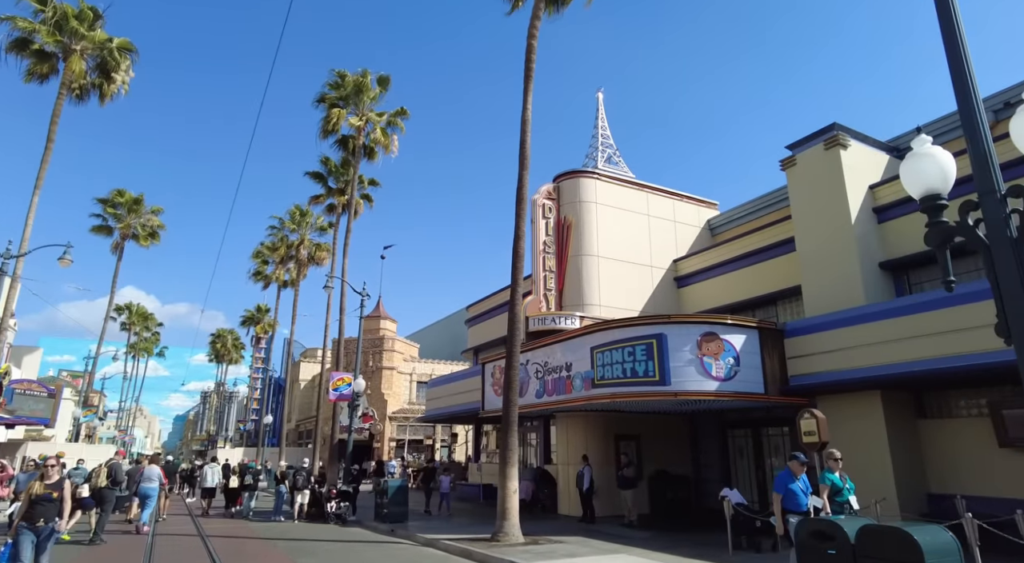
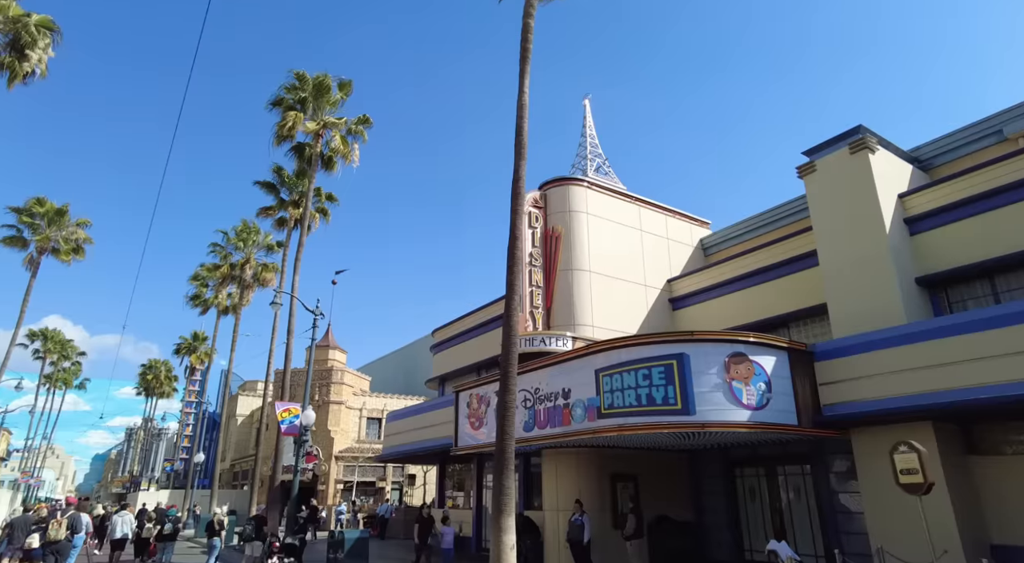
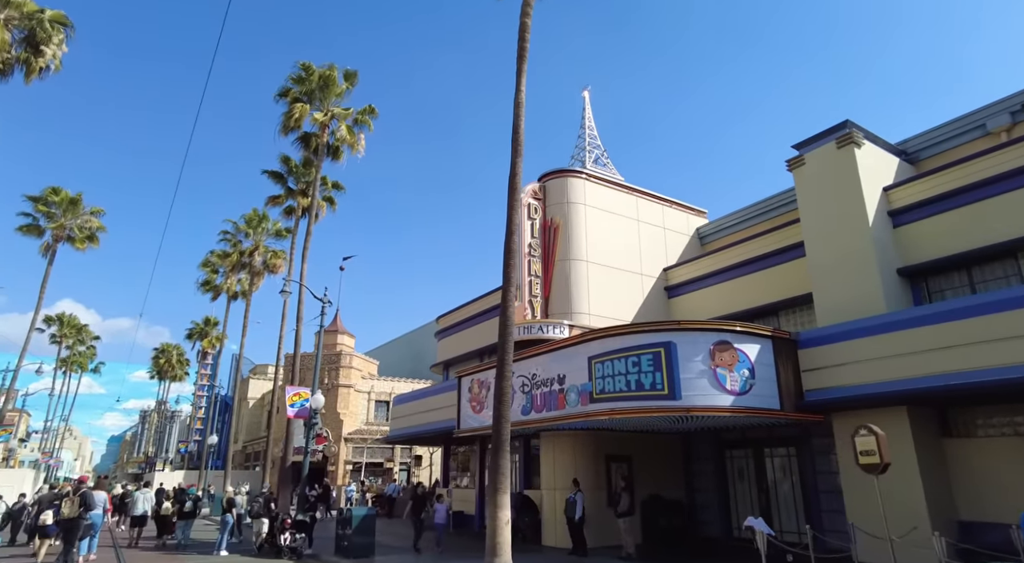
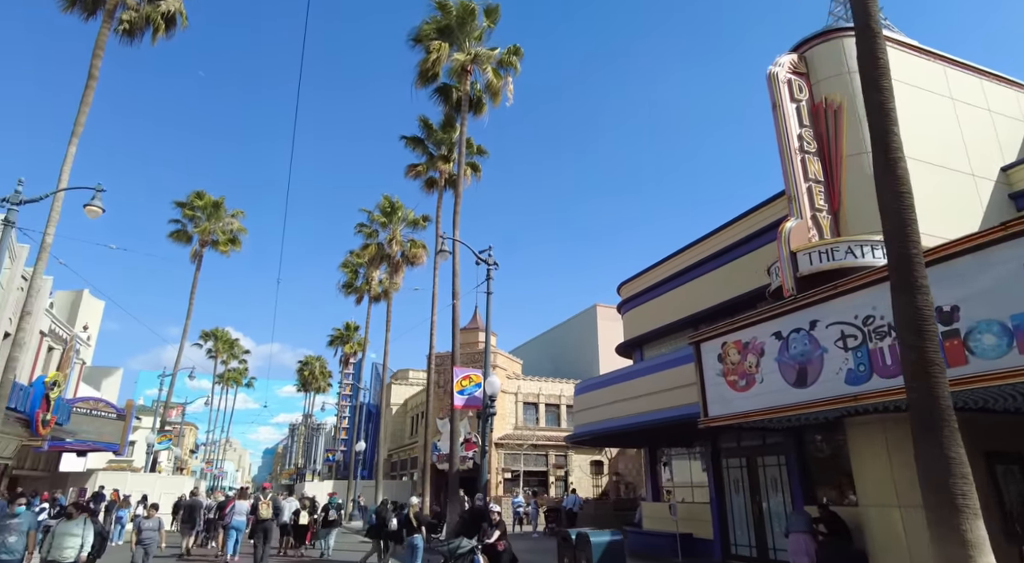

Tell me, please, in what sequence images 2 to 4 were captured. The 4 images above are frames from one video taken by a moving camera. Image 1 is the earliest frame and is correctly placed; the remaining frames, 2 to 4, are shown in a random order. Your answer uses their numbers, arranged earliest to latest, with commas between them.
3, 2, 4
